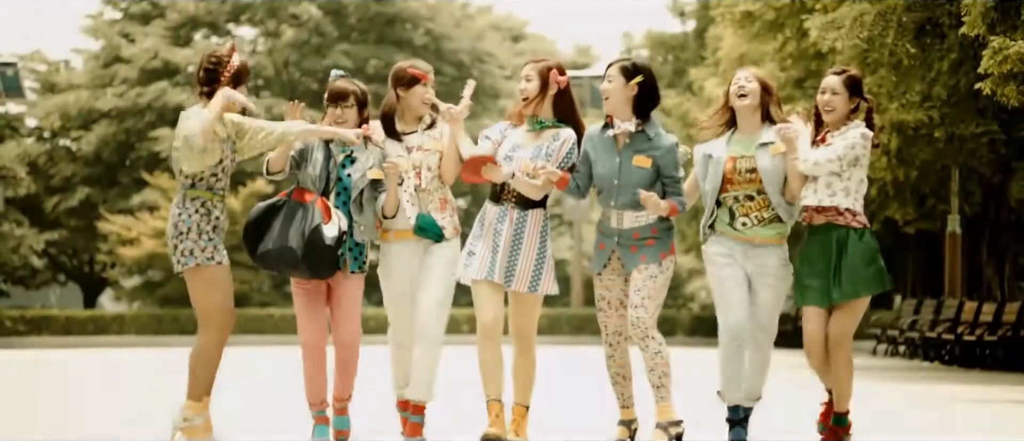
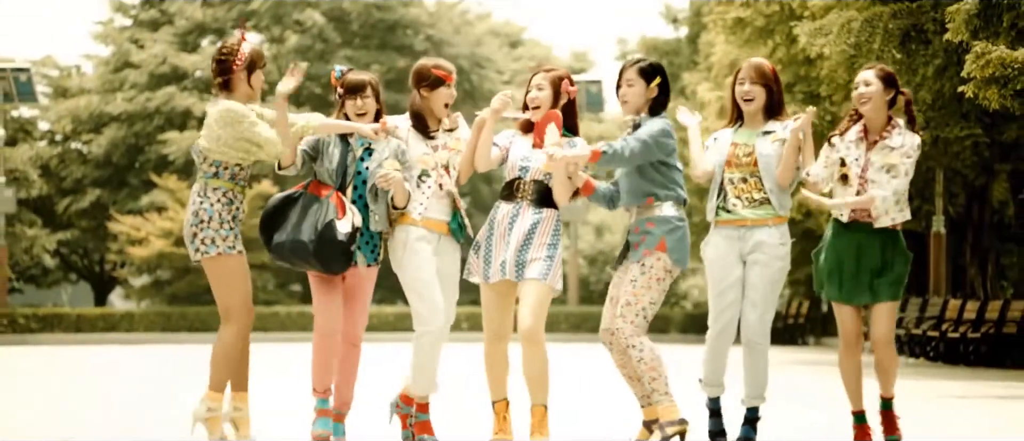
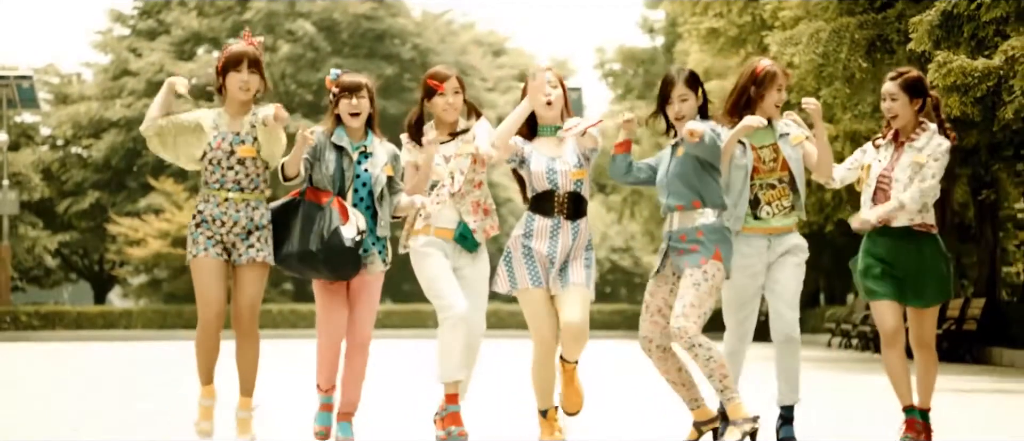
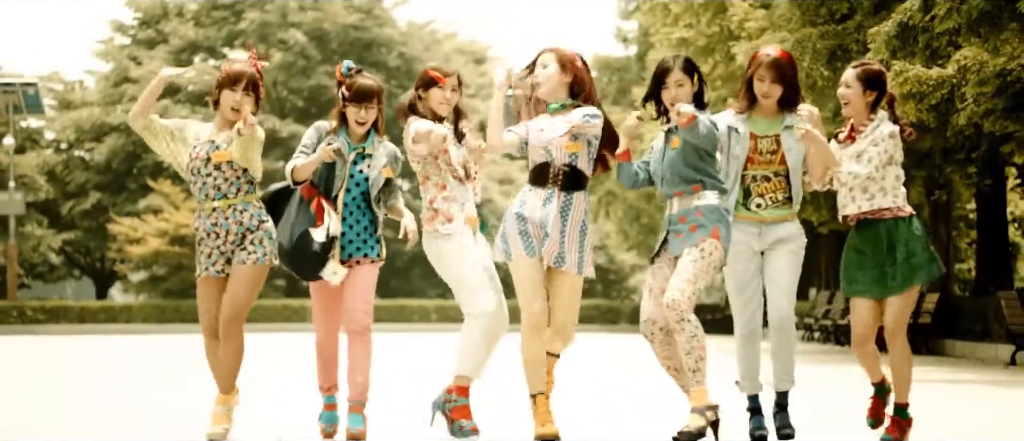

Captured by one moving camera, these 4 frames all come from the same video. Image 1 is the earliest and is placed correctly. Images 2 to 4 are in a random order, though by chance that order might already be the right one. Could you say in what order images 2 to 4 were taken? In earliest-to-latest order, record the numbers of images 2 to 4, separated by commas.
2, 3, 4
